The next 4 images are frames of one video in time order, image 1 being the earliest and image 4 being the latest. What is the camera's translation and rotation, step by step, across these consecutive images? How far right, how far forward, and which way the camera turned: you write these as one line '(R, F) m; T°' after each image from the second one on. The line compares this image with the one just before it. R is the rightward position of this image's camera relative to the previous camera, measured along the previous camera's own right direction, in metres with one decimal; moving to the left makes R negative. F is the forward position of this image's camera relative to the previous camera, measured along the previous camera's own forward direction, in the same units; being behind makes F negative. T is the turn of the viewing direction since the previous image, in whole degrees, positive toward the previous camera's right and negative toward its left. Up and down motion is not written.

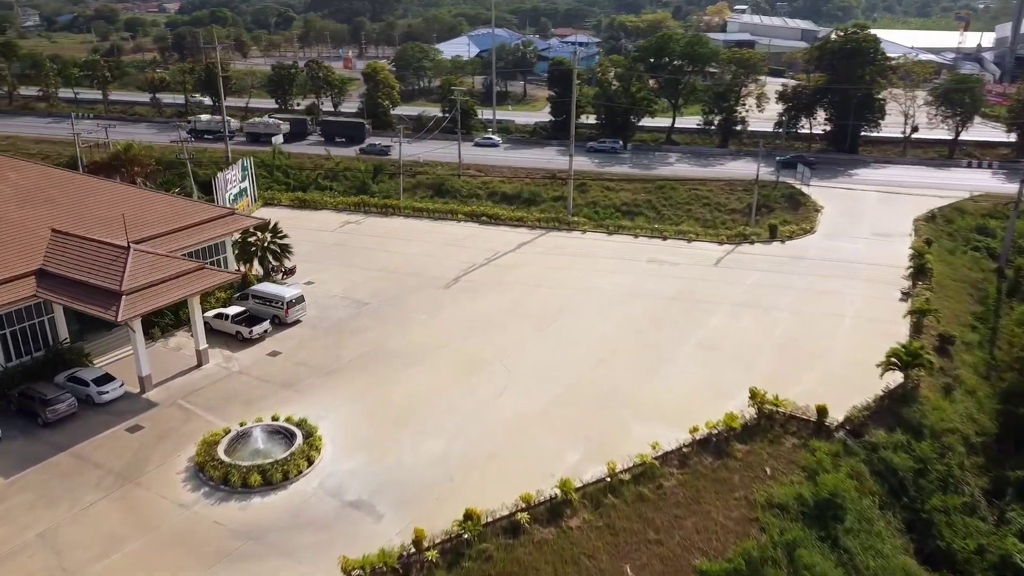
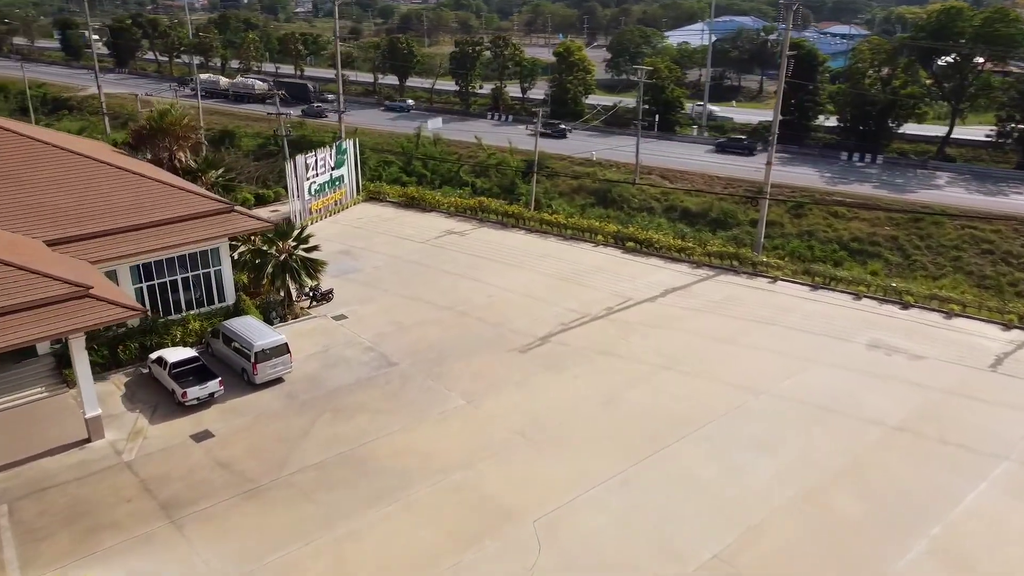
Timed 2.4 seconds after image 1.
(+2.9, +12.4) m; -16°
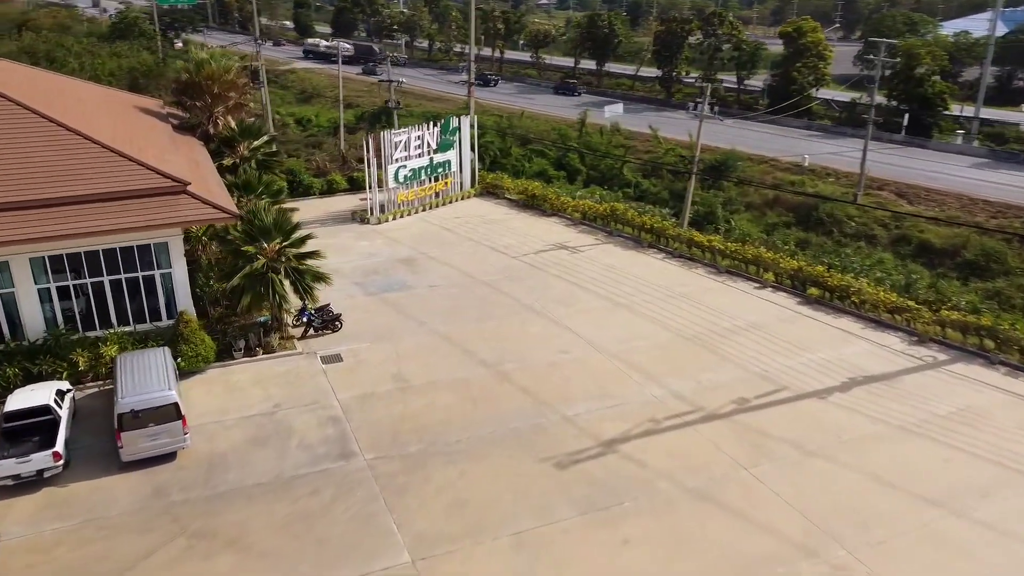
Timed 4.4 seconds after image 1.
(+2.7, +9.0) m; -16°
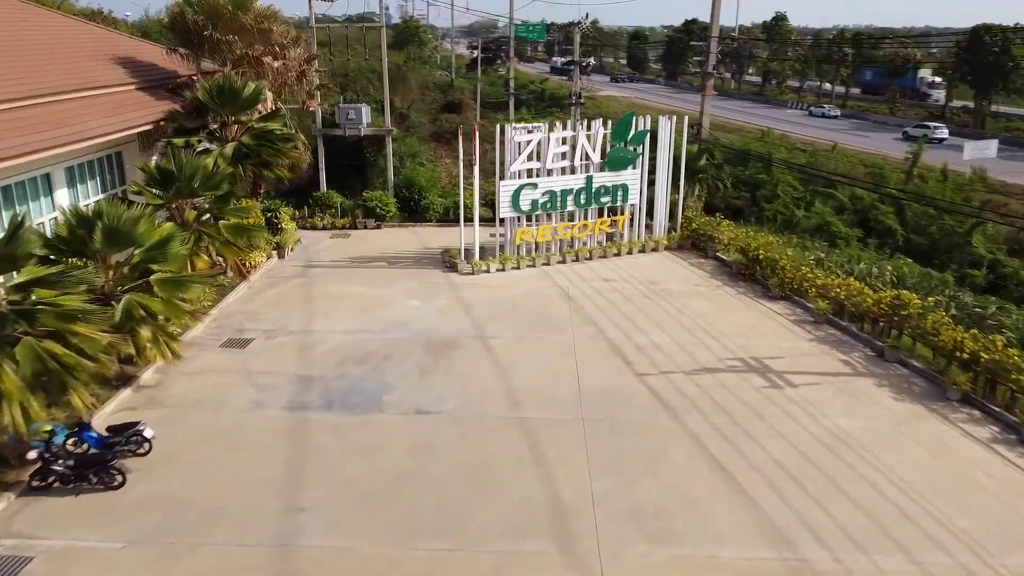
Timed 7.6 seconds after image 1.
(+2.8, +11.6) m; -24°
